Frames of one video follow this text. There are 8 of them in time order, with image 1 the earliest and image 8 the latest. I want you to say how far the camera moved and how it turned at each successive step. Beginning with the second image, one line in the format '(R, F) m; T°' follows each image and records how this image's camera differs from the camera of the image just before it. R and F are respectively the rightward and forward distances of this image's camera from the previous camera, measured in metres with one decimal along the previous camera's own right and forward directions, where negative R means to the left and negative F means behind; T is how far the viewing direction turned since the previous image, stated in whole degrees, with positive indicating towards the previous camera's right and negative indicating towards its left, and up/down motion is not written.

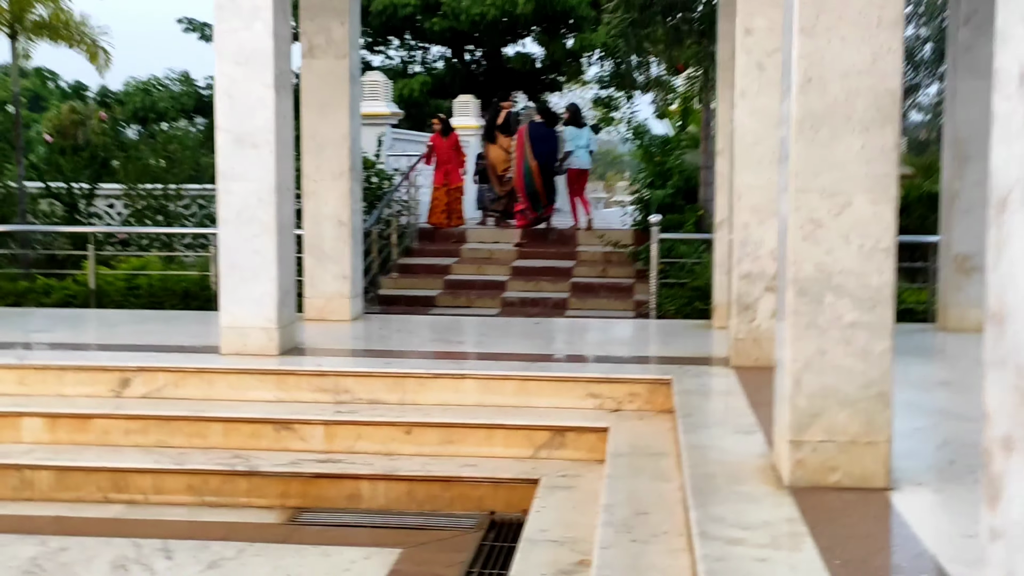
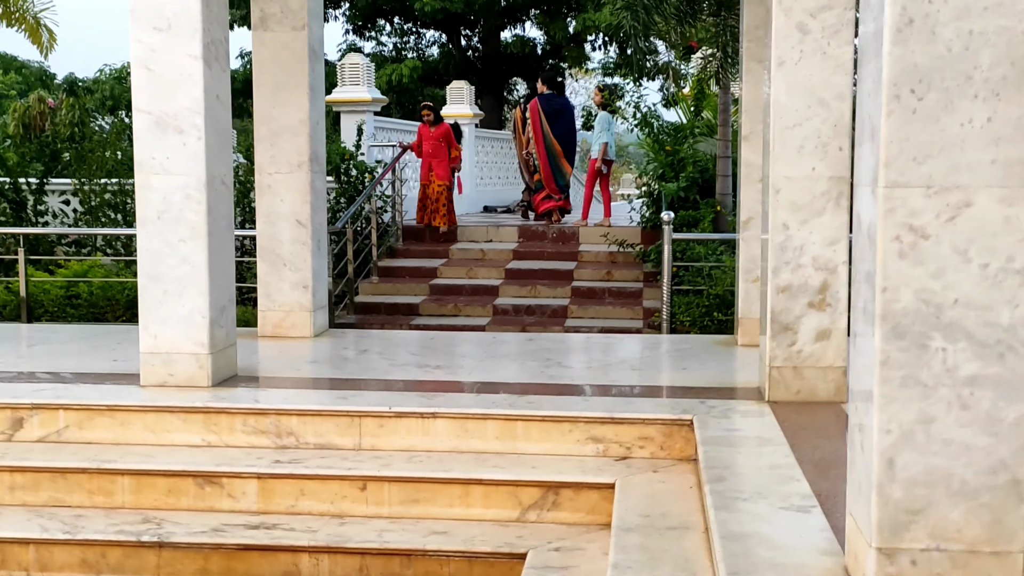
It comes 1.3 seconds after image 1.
(+0.1, +1.1) m; 0°
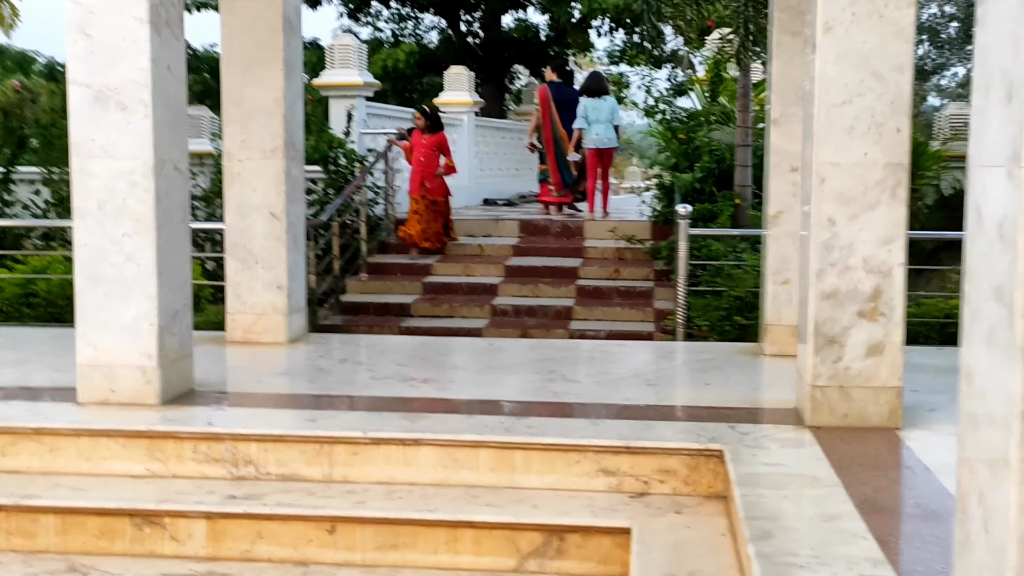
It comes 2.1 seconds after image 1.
(0.0, +0.7) m; 0°
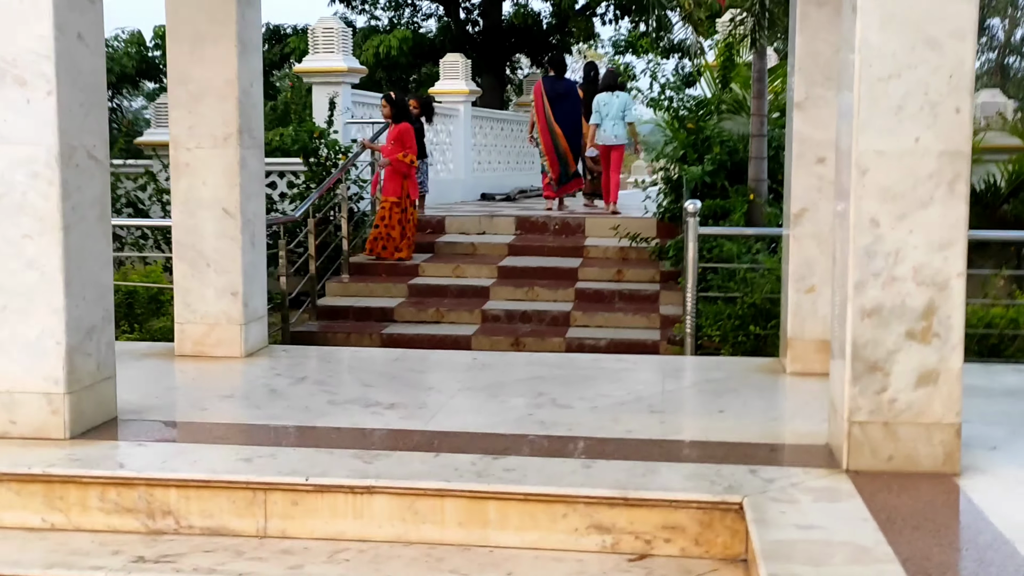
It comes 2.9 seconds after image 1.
(+0.1, +0.7) m; 0°
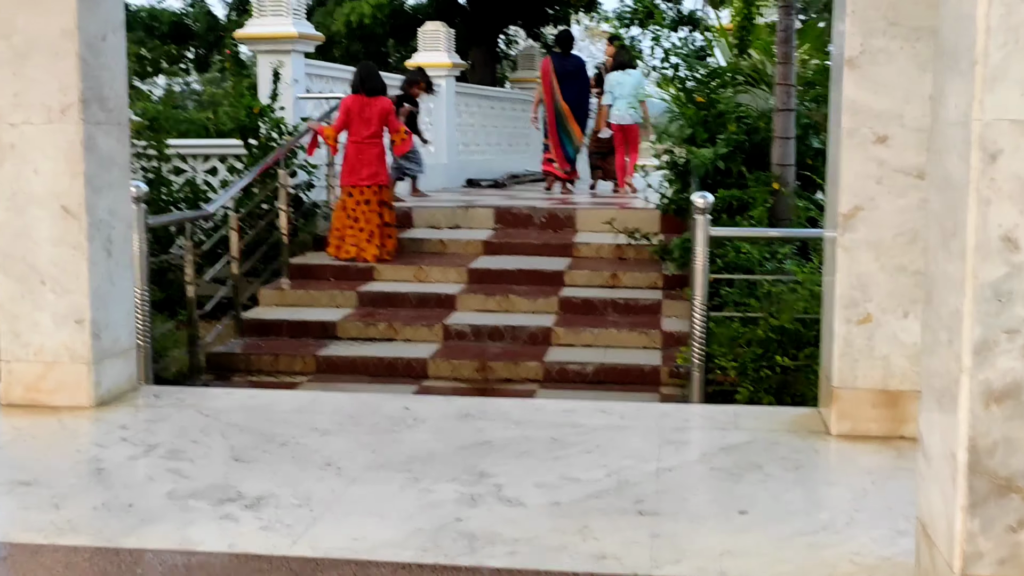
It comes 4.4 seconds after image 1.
(+0.2, +1.3) m; -1°
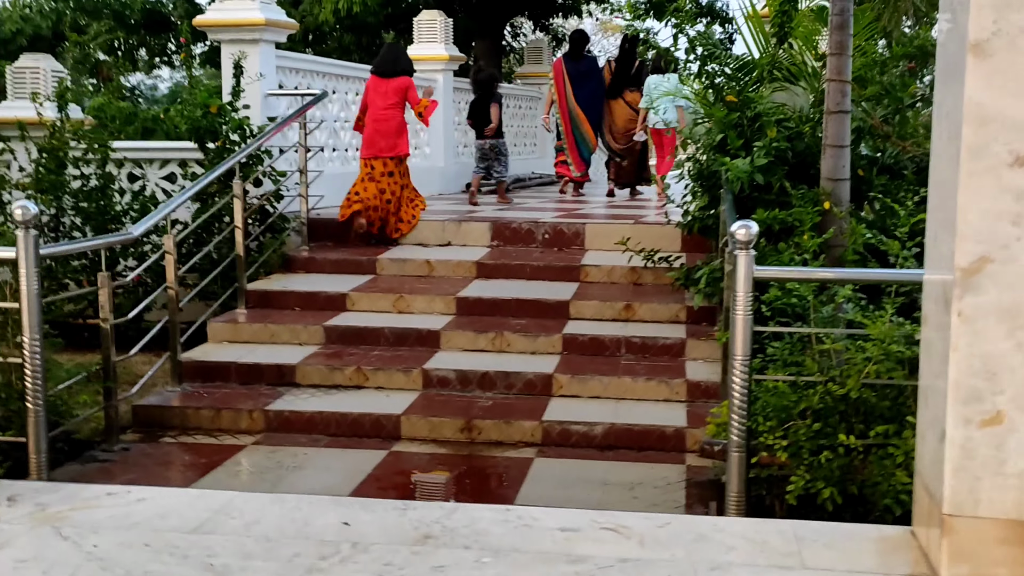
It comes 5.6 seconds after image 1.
(+0.1, +1.0) m; -1°
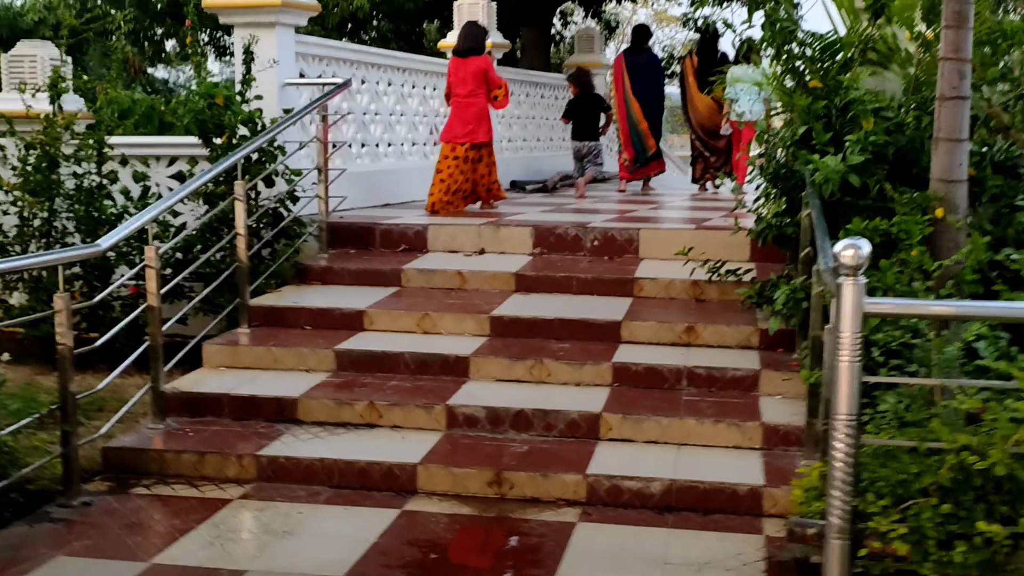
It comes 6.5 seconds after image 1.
(0.0, +0.8) m; -3°
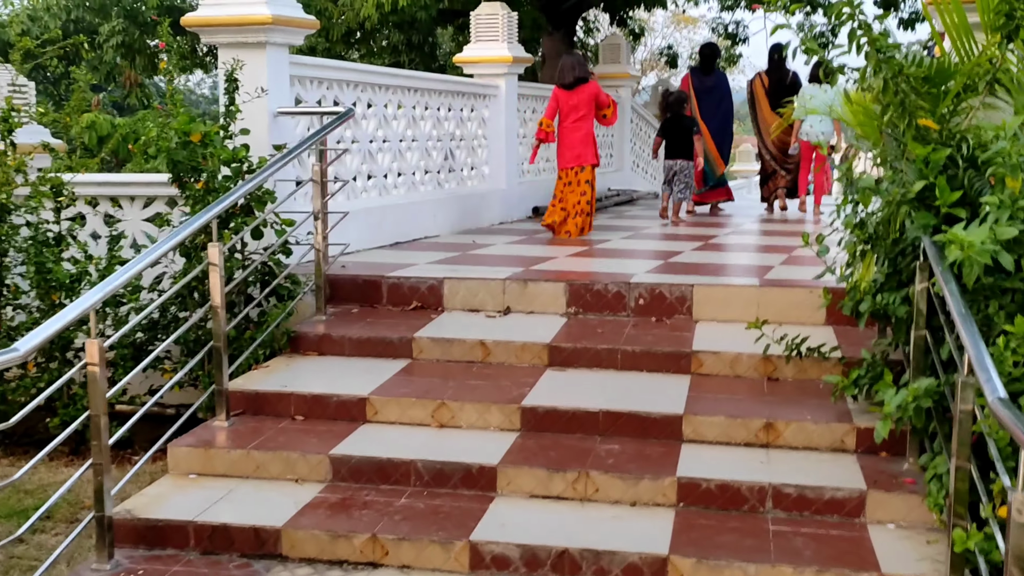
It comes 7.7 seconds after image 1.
(-0.1, +0.9) m; -1°
